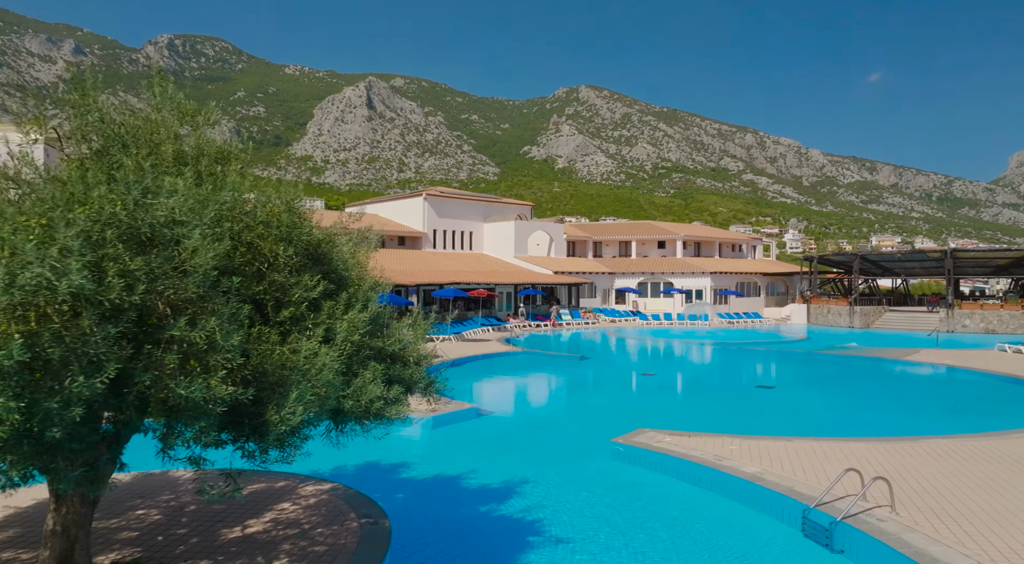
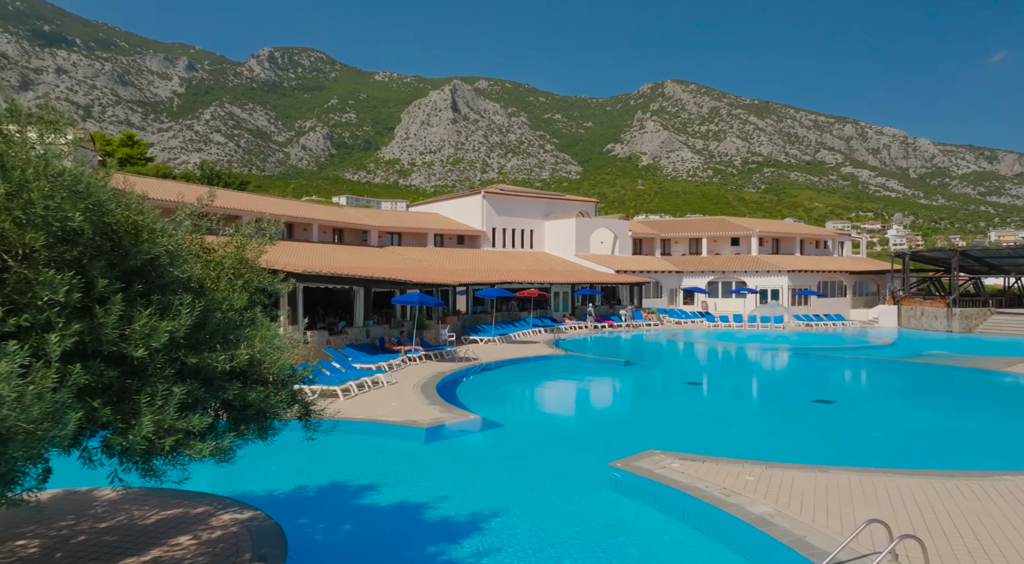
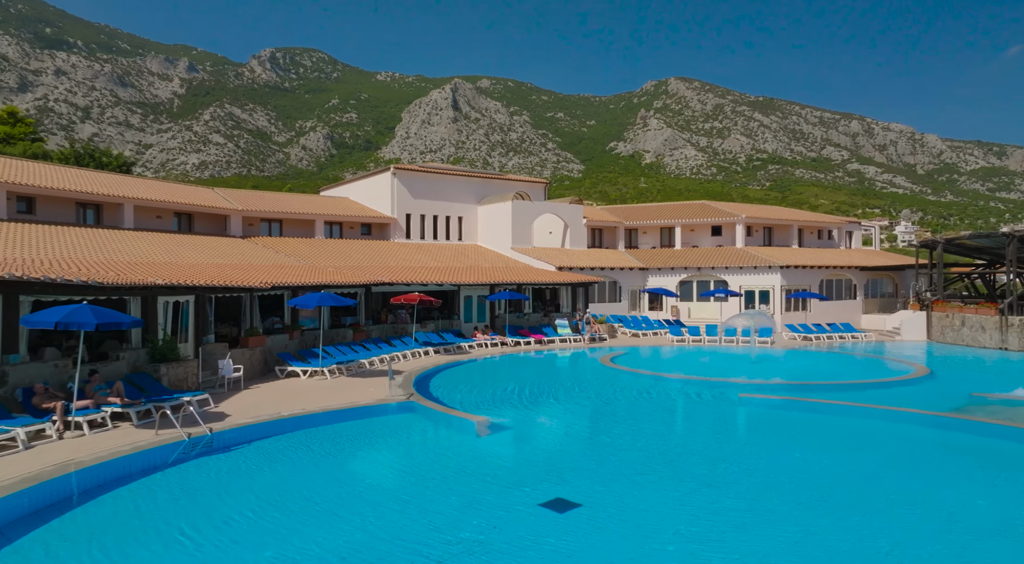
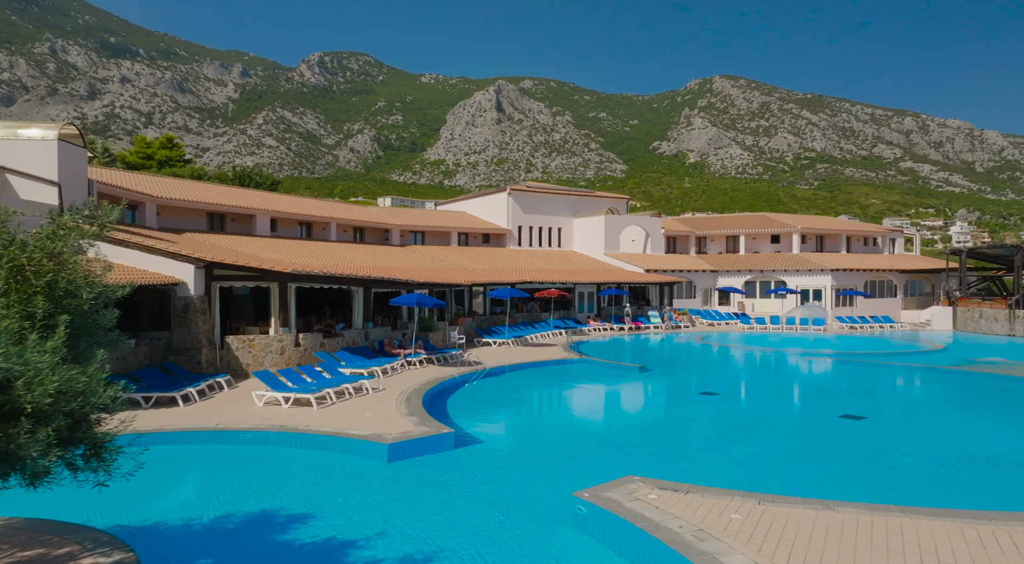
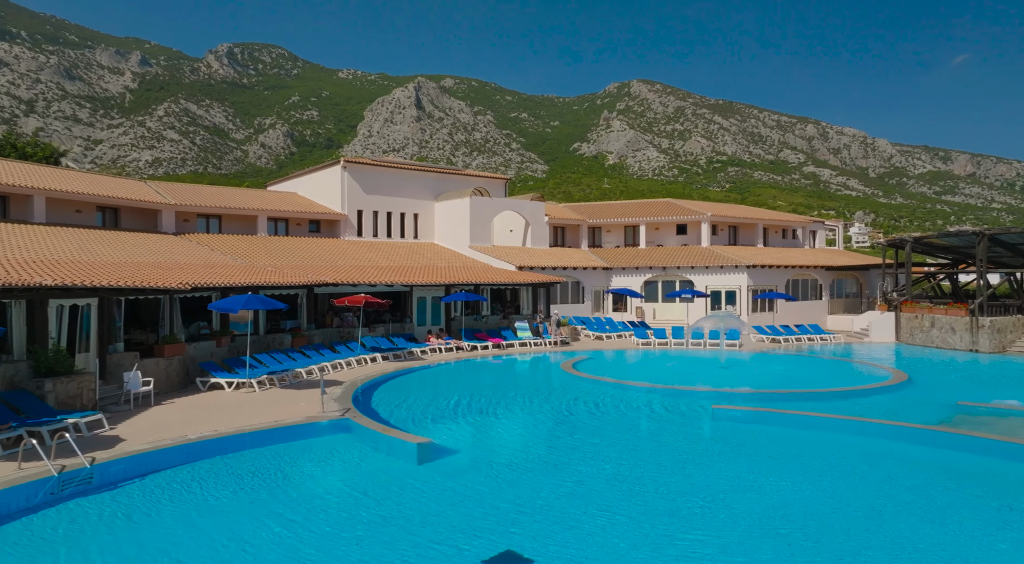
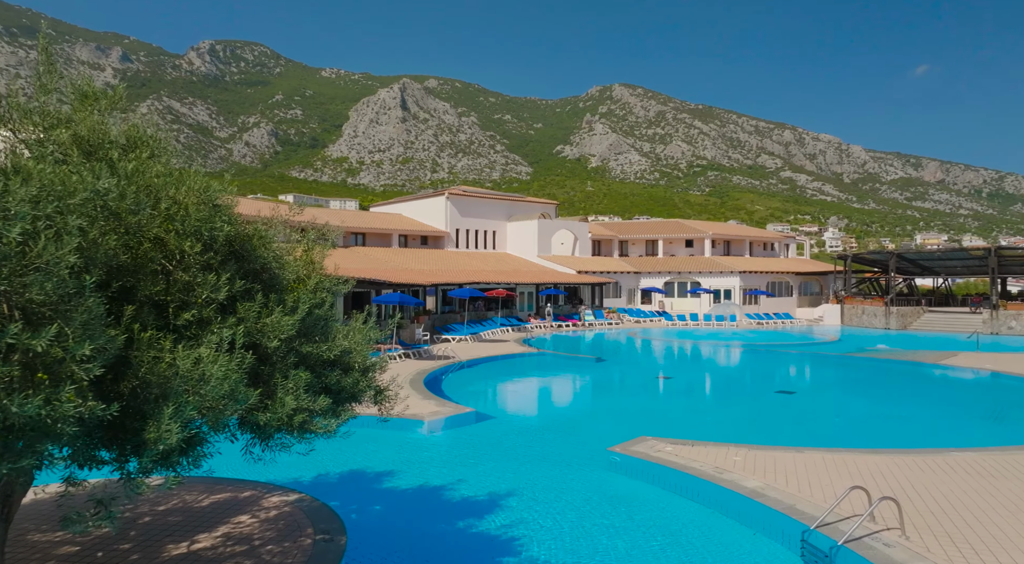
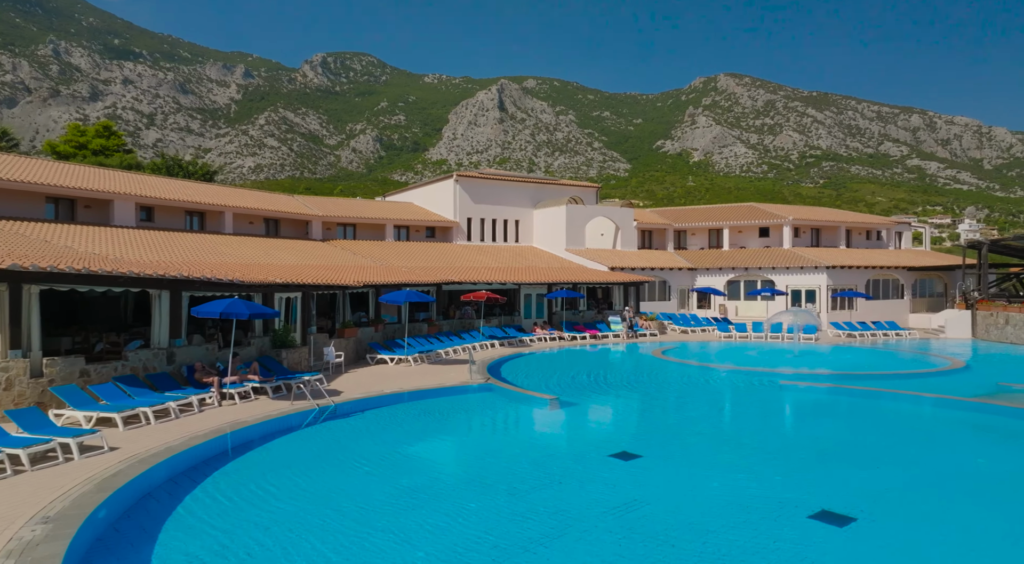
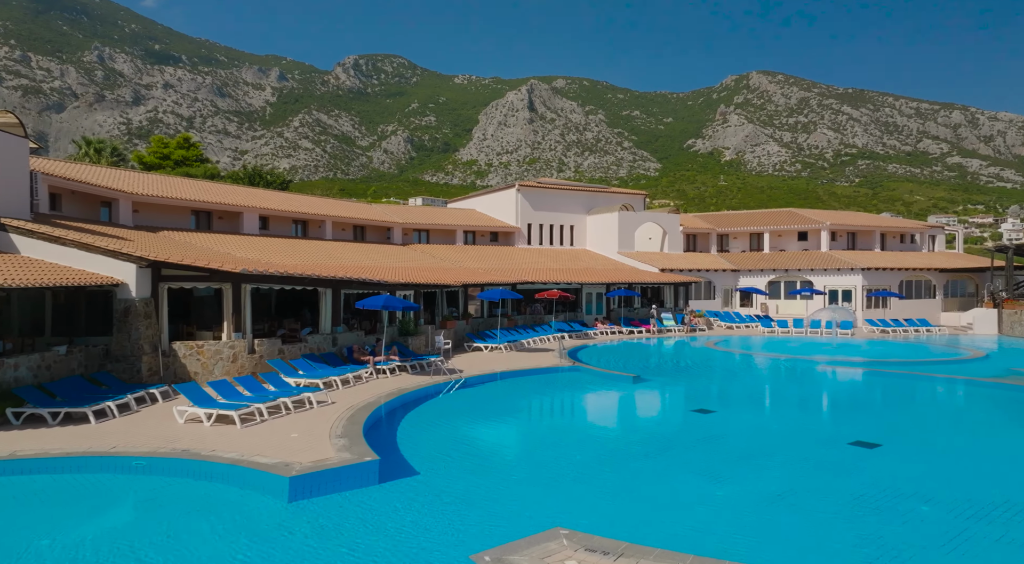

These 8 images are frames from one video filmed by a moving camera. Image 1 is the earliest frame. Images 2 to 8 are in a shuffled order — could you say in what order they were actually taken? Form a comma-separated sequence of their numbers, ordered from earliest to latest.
6, 2, 4, 8, 7, 3, 5
